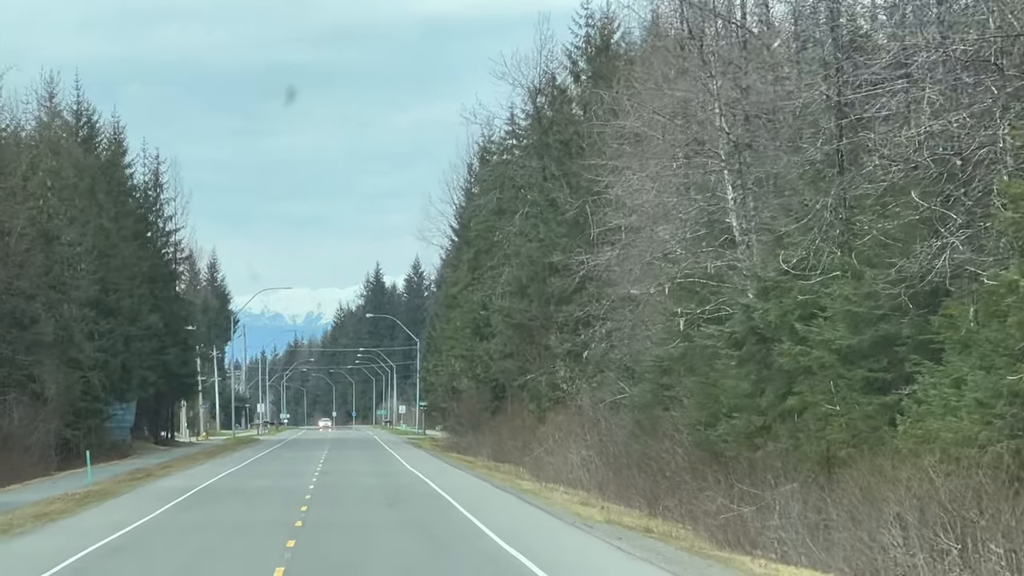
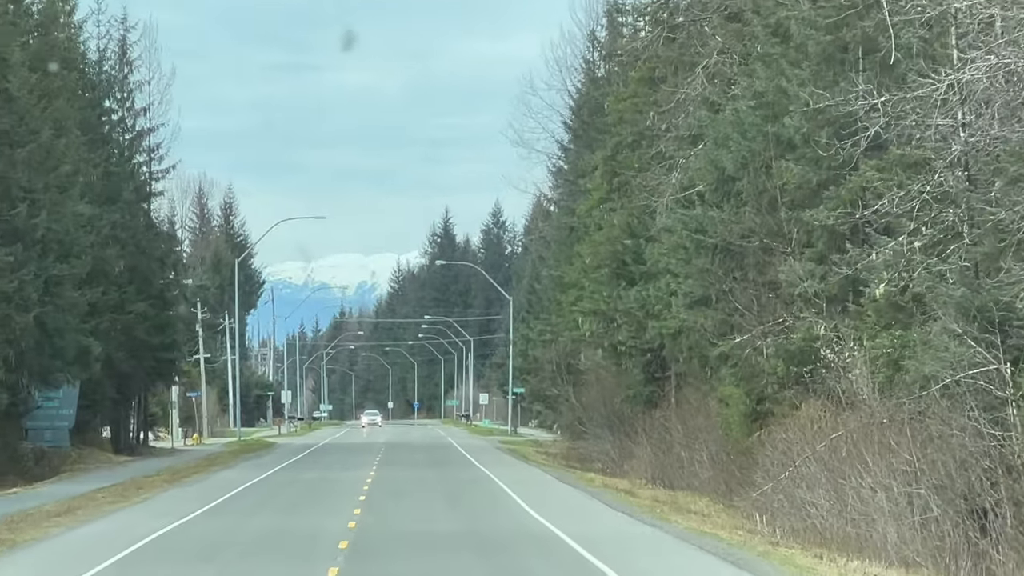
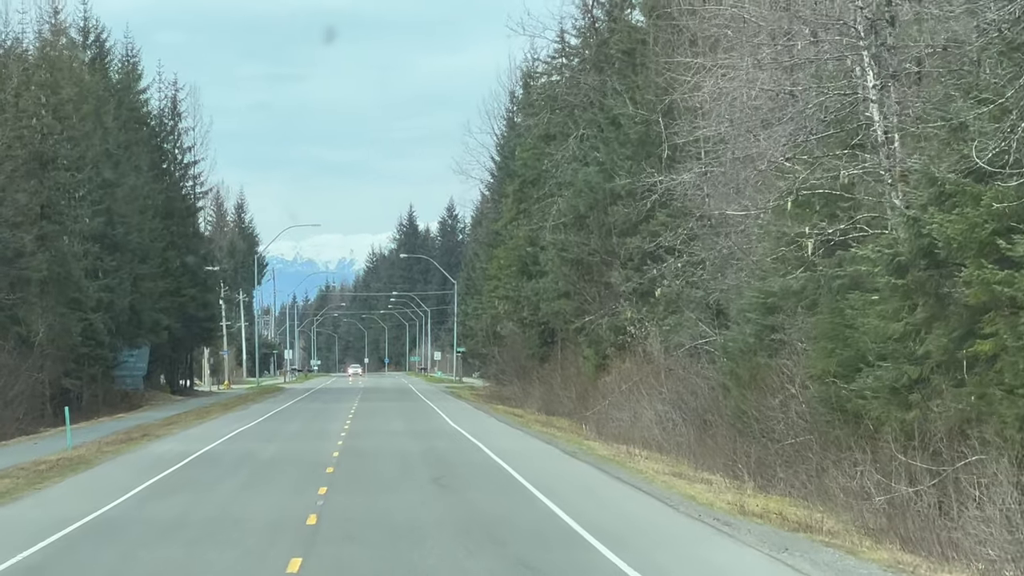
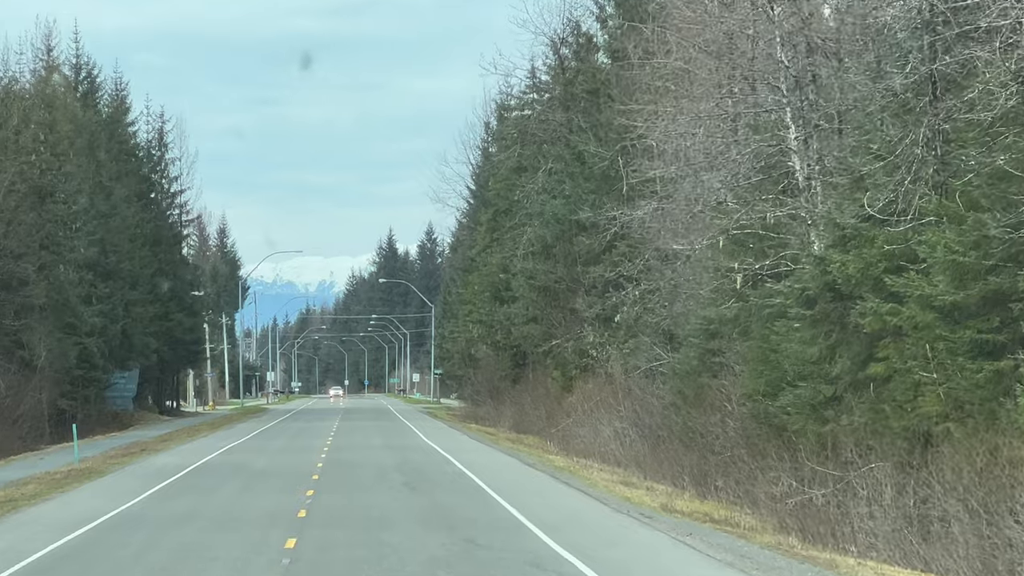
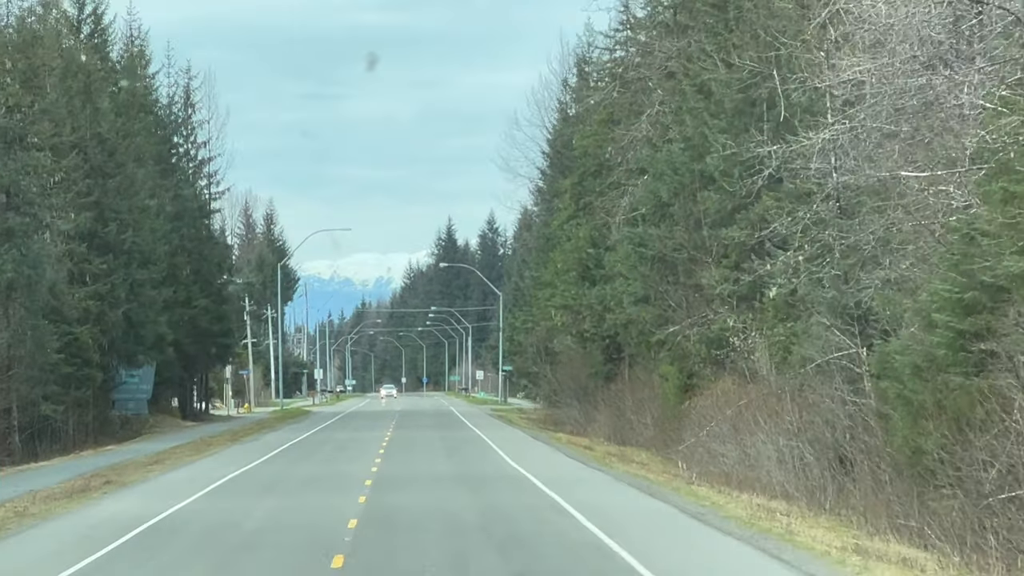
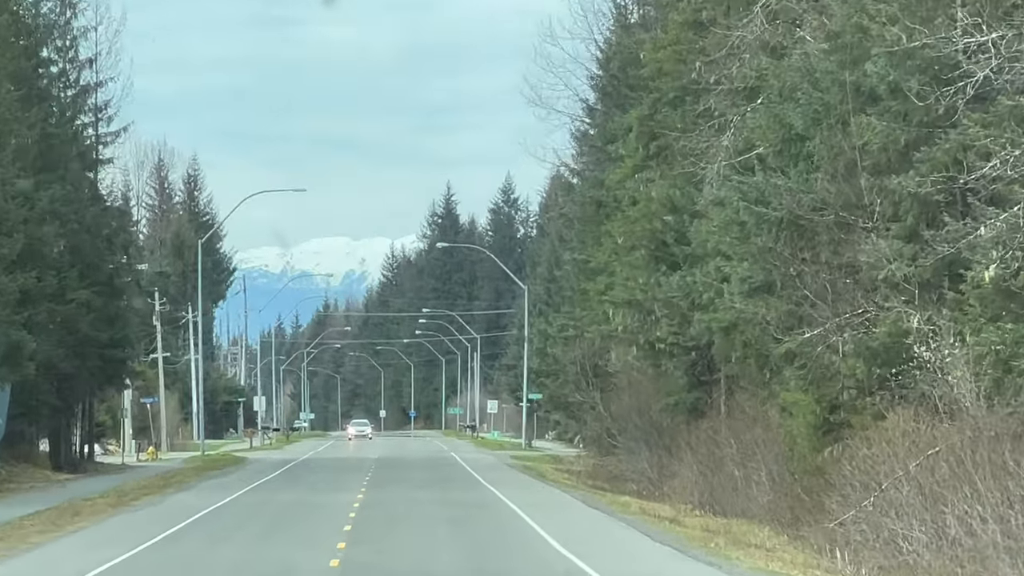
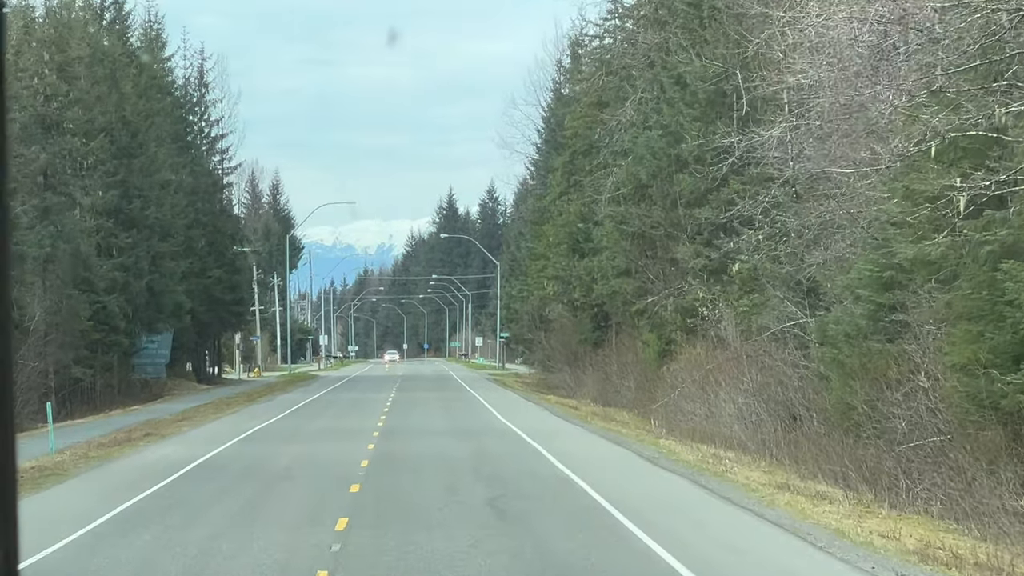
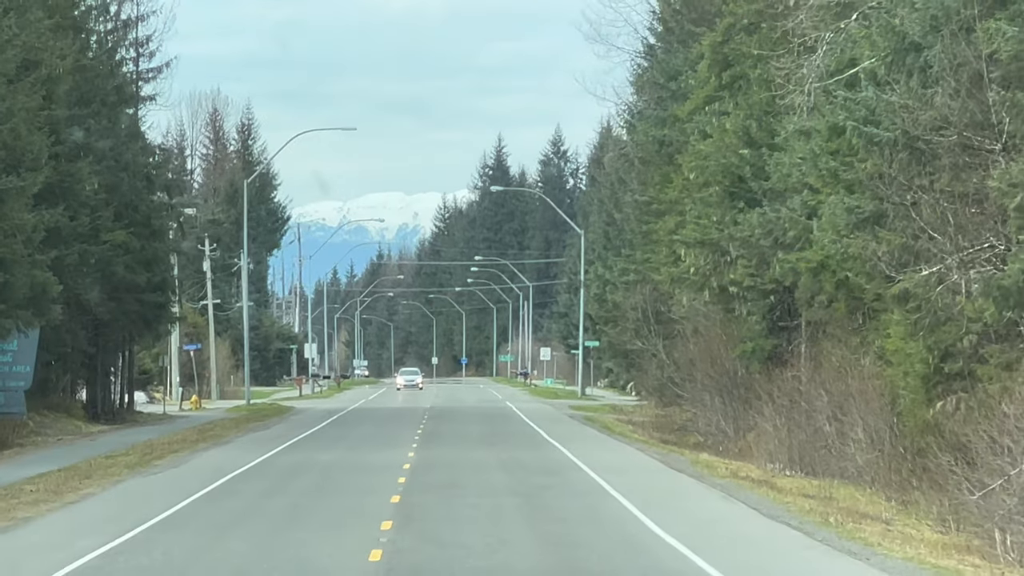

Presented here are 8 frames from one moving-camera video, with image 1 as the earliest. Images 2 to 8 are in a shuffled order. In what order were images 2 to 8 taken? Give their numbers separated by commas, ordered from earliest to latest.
4, 3, 7, 5, 2, 6, 8
